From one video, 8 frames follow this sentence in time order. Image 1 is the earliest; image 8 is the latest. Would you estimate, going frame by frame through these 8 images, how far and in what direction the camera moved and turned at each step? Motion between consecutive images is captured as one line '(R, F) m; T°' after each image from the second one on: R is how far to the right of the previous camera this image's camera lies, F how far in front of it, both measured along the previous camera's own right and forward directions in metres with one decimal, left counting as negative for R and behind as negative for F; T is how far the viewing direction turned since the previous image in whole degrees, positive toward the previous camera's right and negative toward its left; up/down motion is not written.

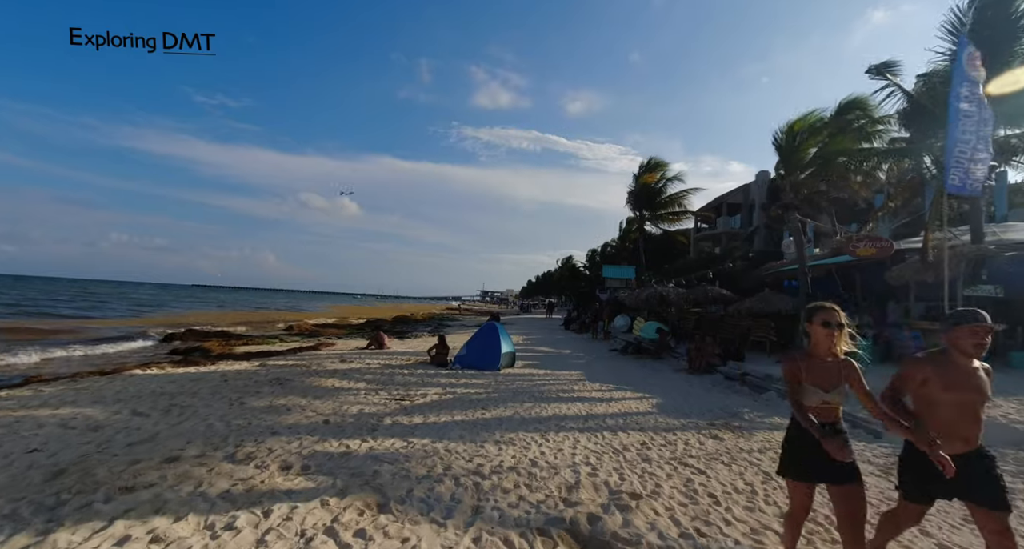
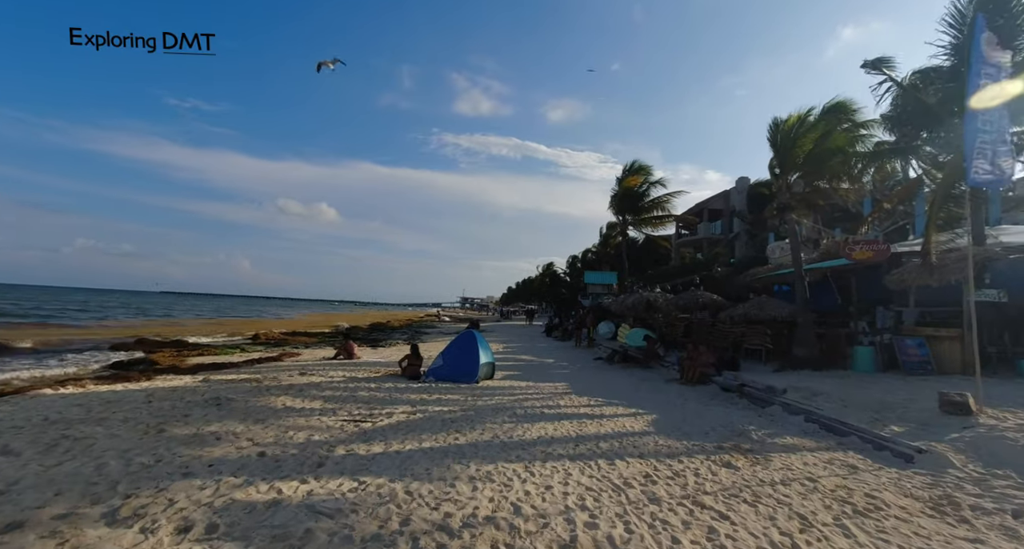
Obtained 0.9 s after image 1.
(0.0, +1.0) m; +3°
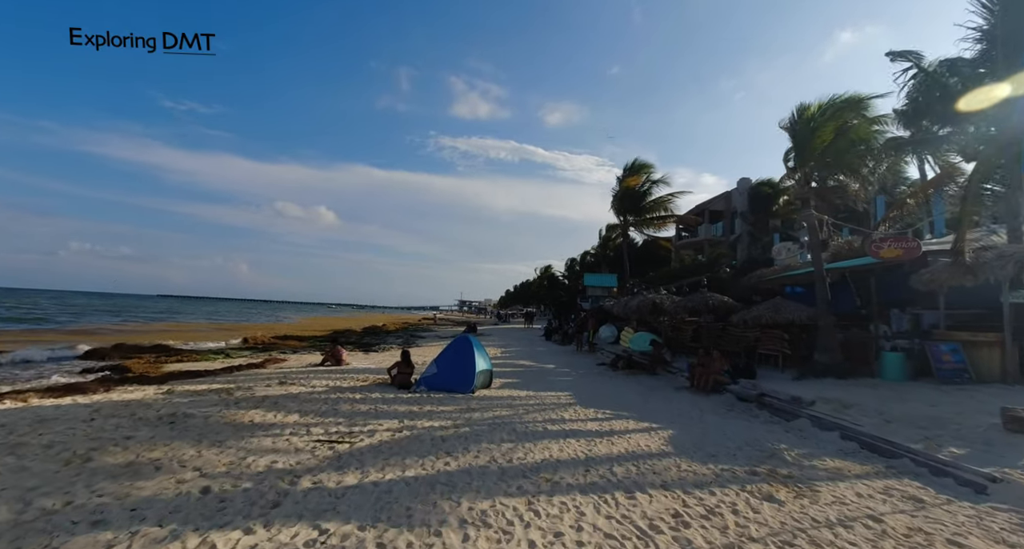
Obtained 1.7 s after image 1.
(0.0, +0.9) m; 0°
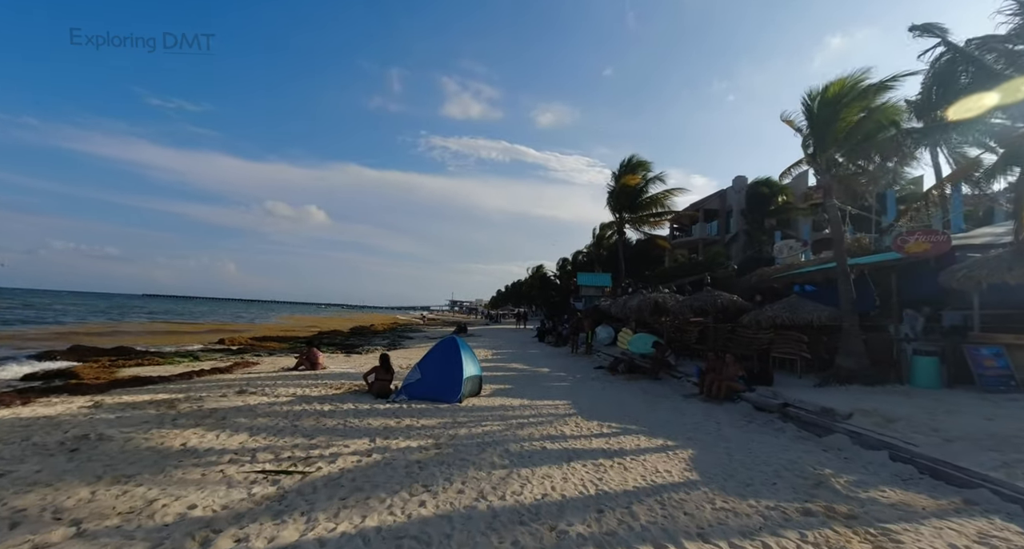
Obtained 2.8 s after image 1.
(0.0, +1.2) m; +1°
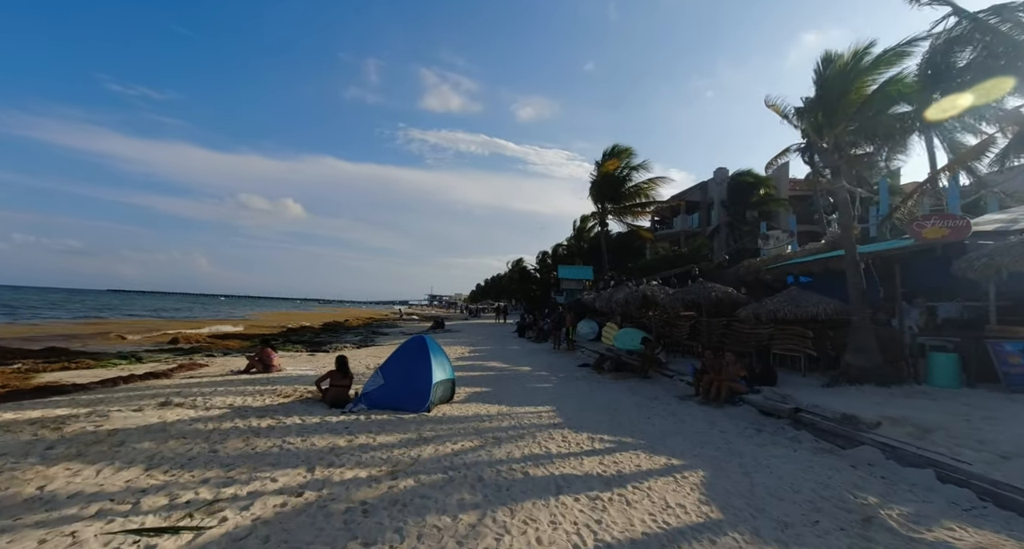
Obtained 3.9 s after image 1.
(+0.1, +1.3) m; +3°
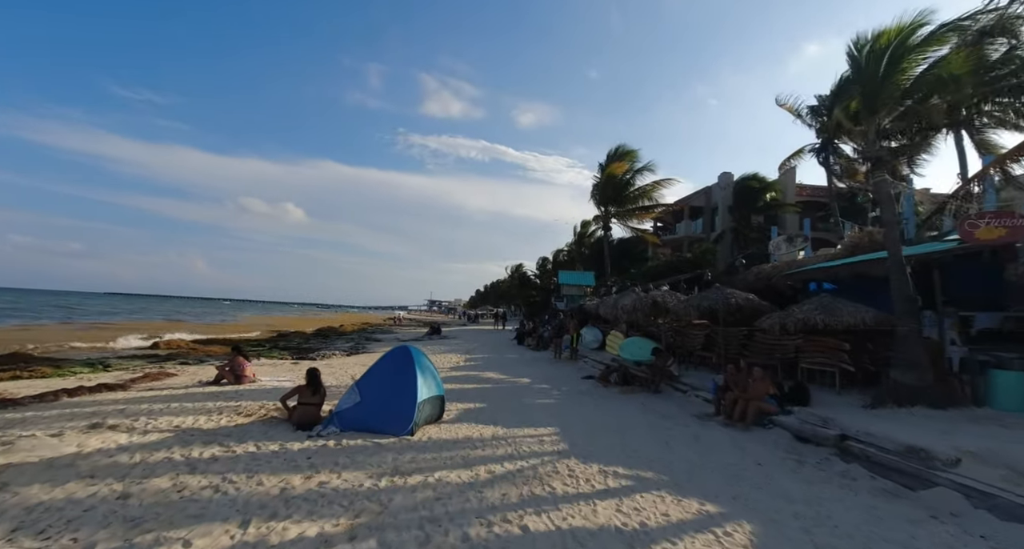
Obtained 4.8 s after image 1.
(0.0, +1.1) m; 0°
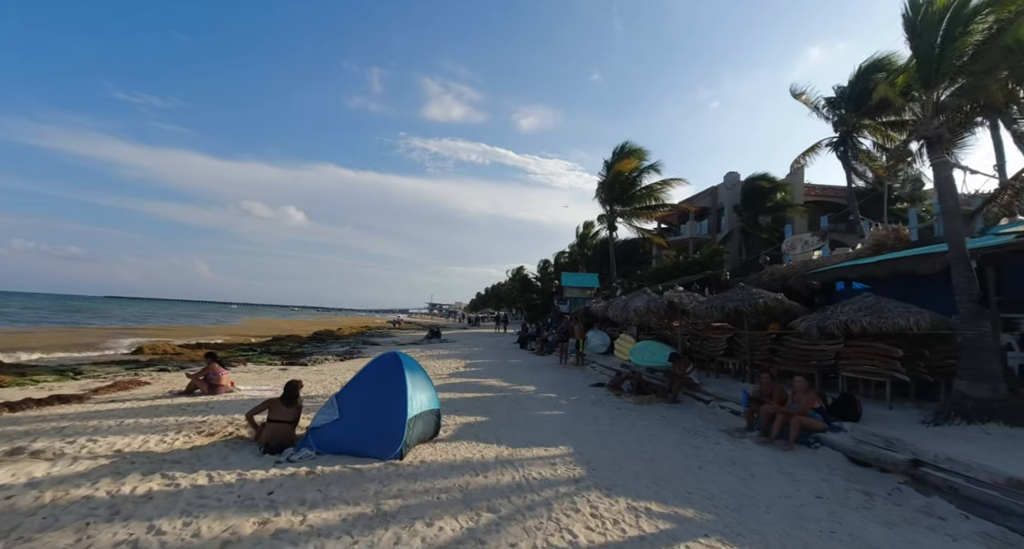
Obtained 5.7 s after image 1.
(-0.1, +1.0) m; 0°
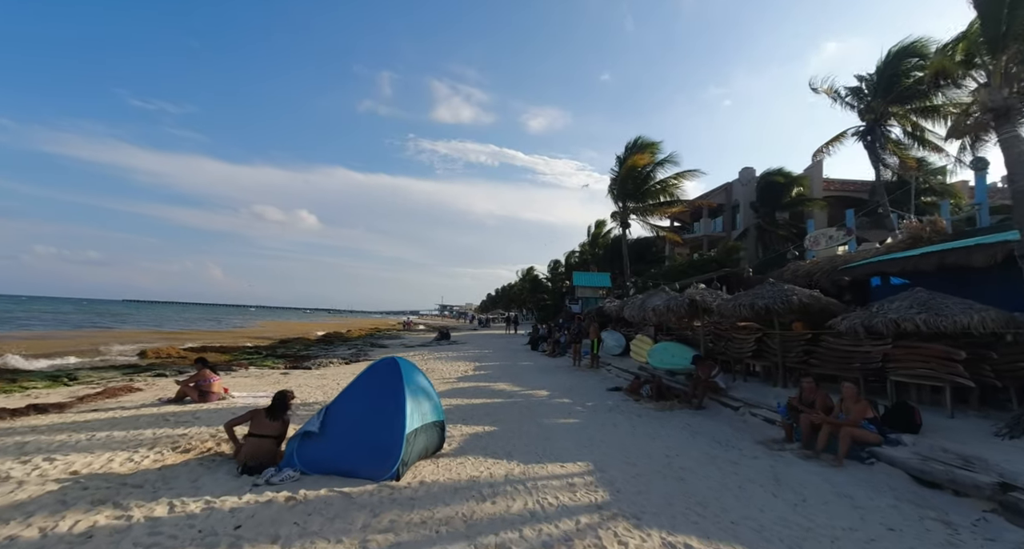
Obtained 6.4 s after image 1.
(0.0, +0.7) m; -1°
